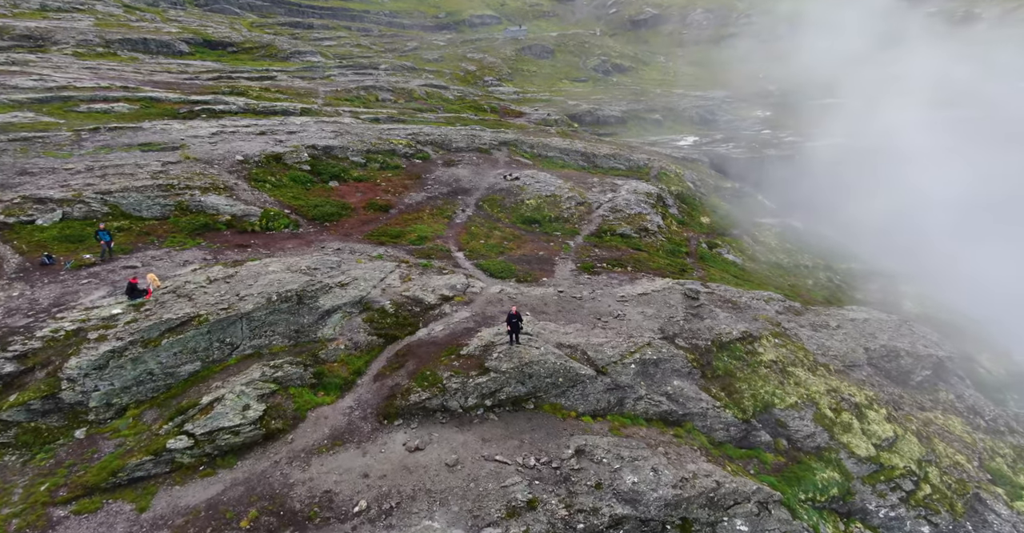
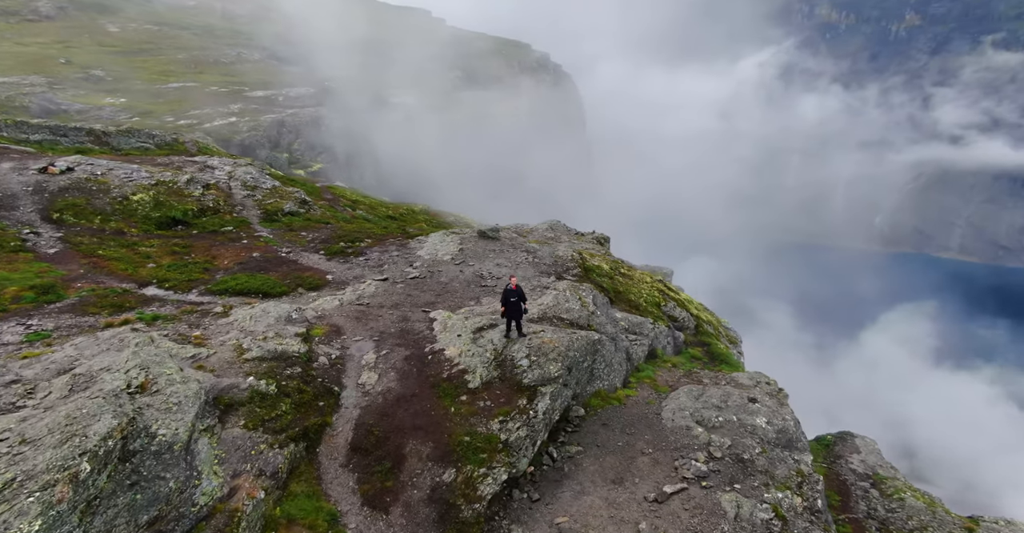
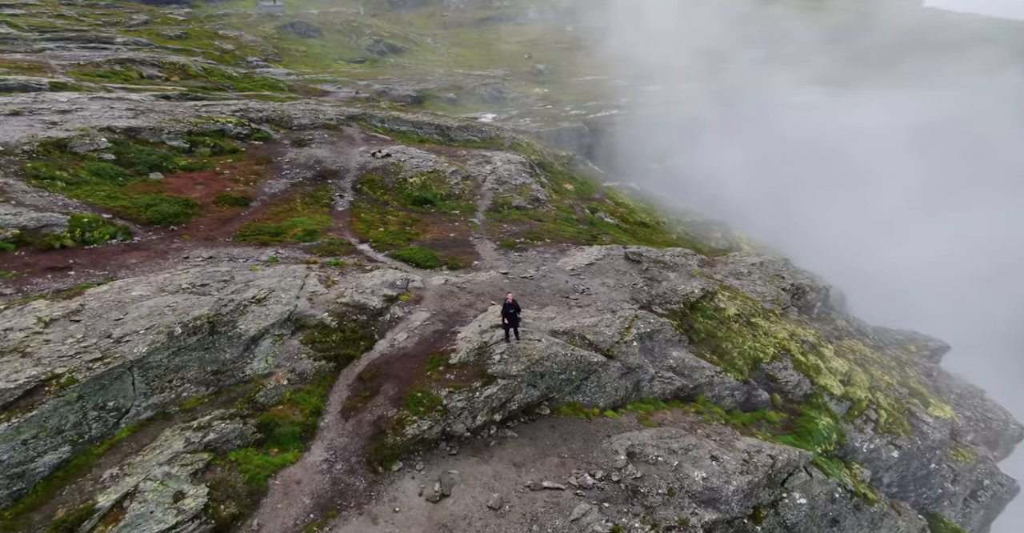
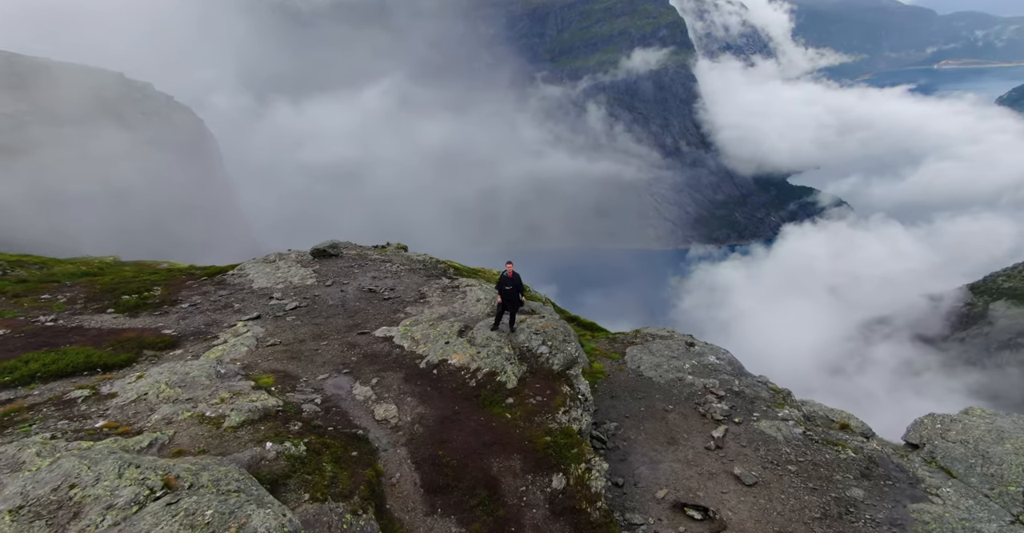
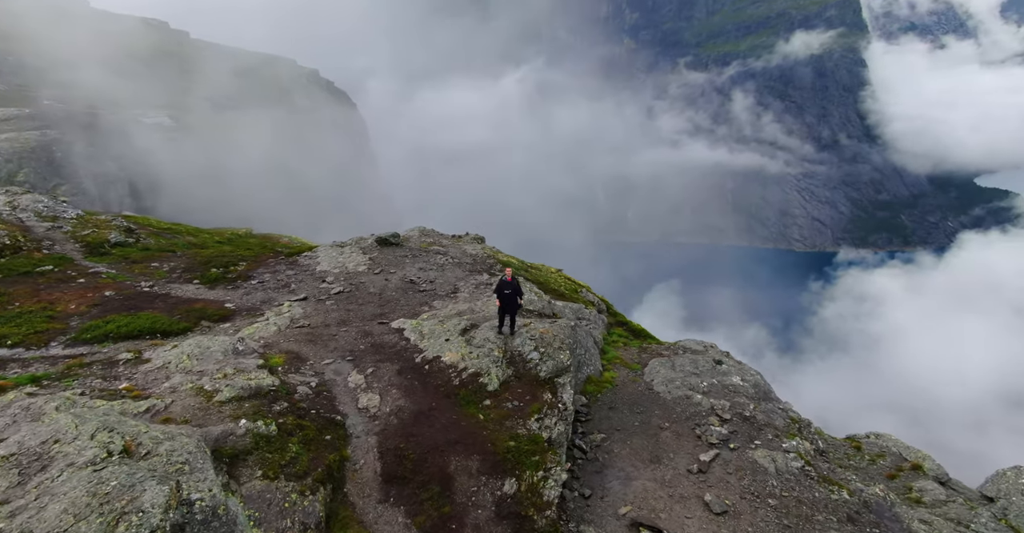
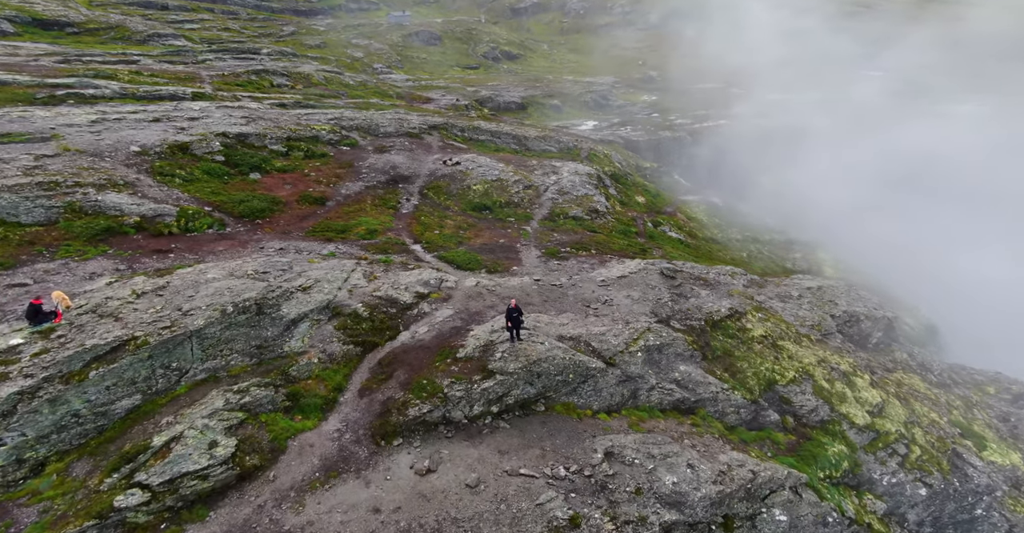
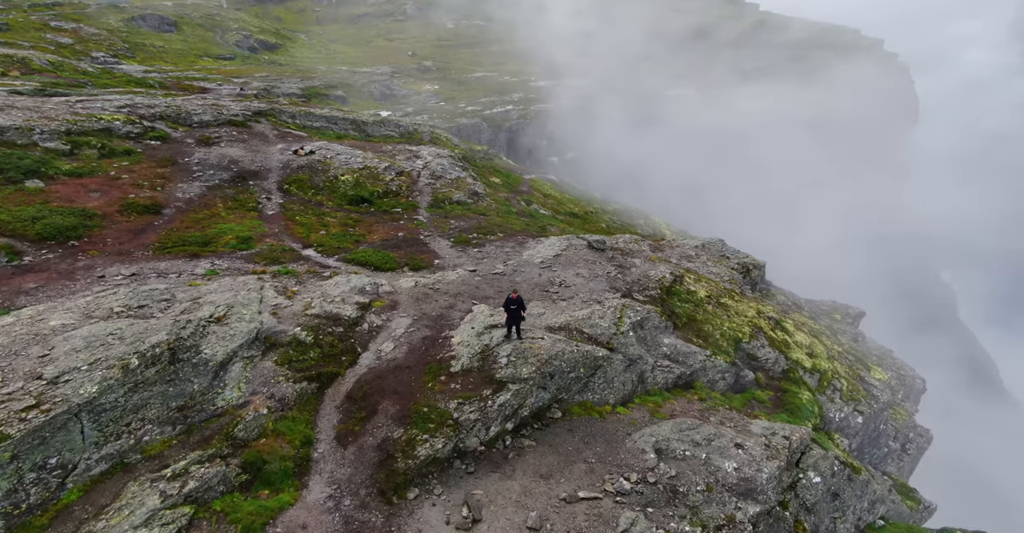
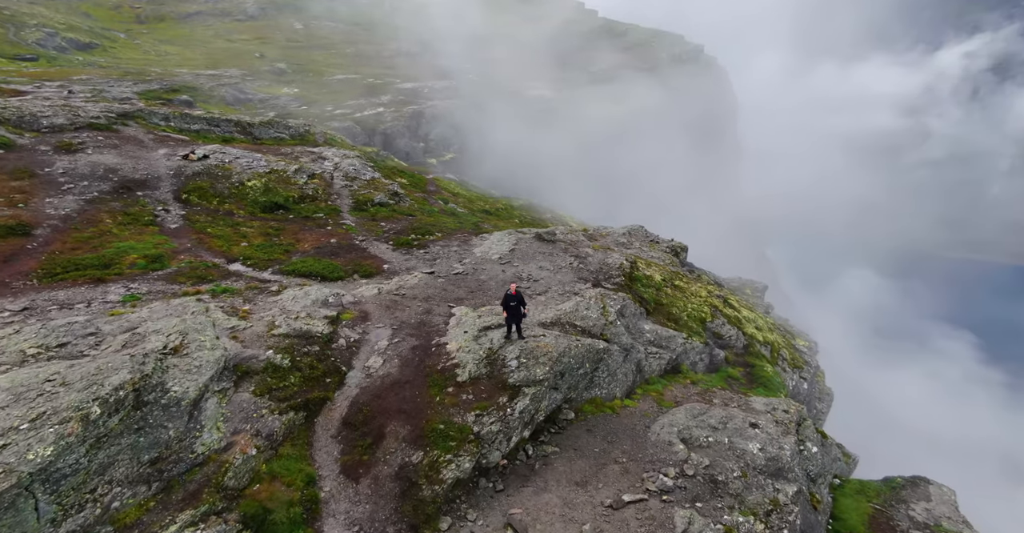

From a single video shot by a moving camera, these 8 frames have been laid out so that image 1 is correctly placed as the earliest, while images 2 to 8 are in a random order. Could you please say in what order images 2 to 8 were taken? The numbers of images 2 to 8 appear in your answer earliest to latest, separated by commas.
6, 3, 7, 8, 2, 5, 4
